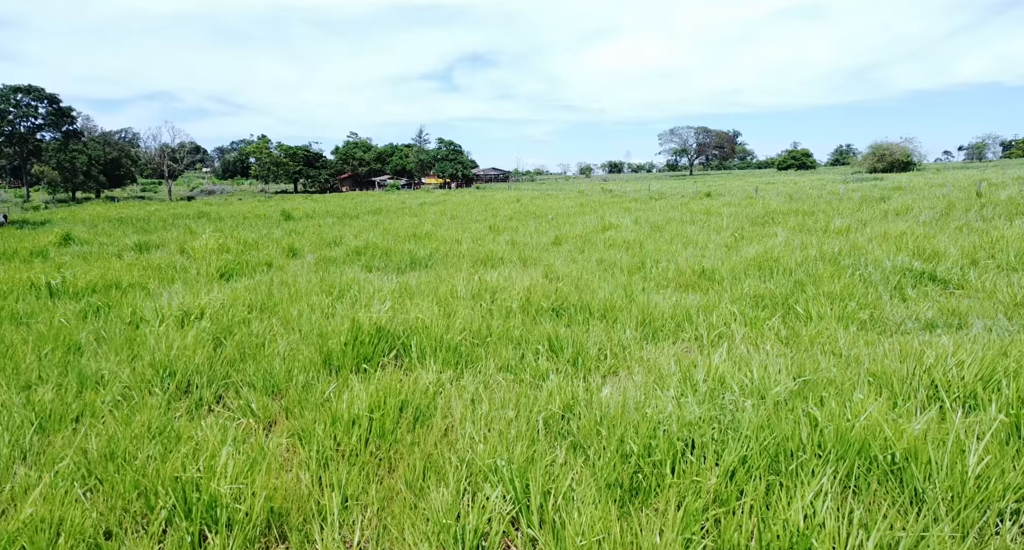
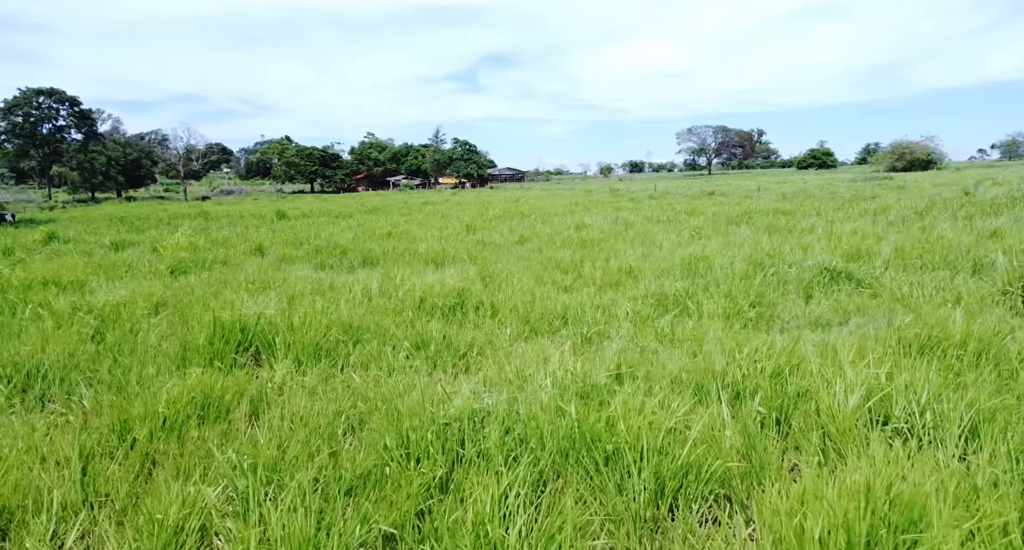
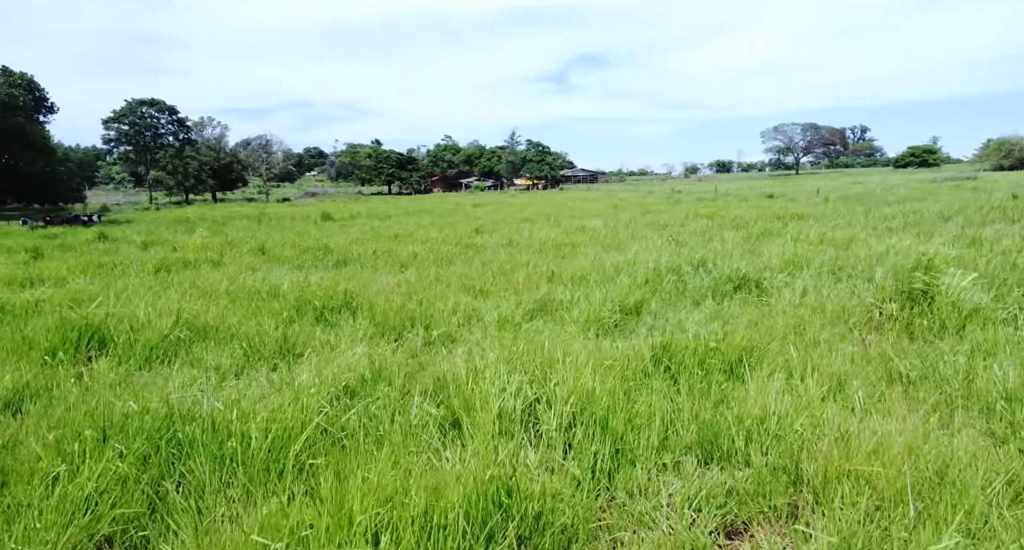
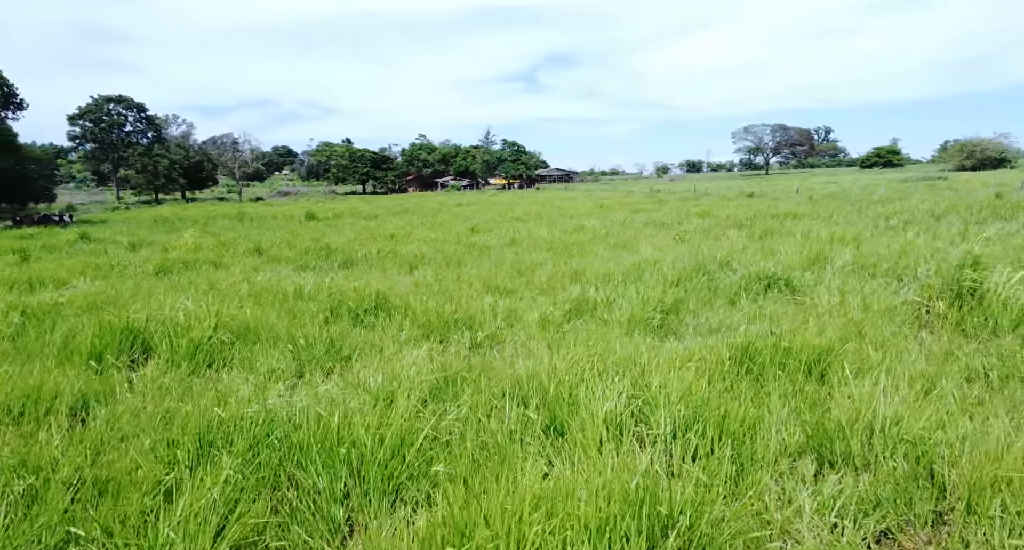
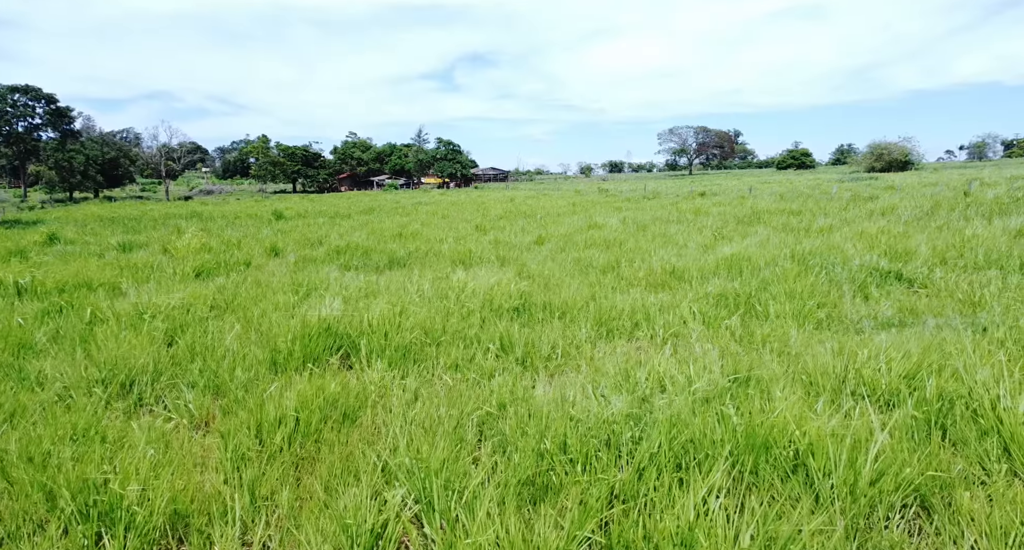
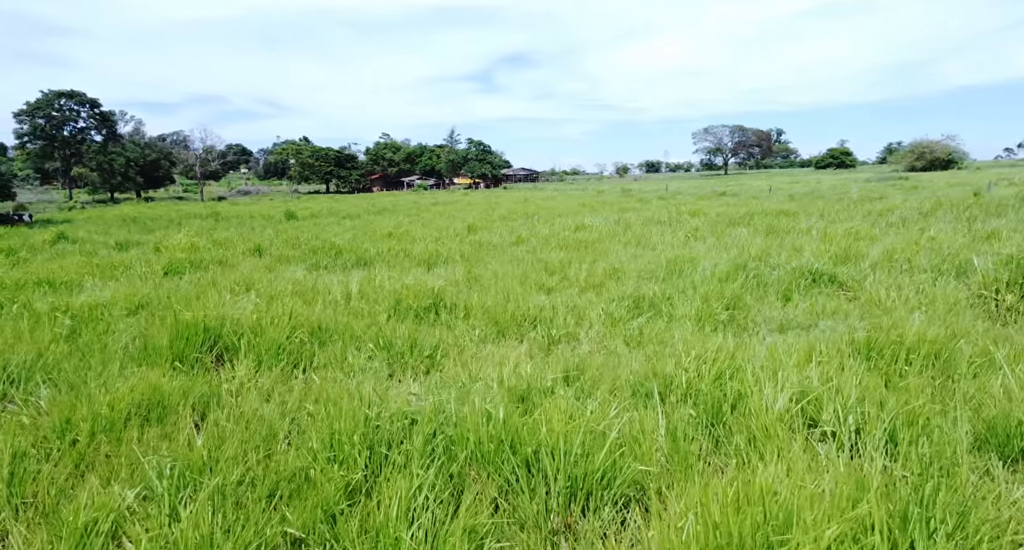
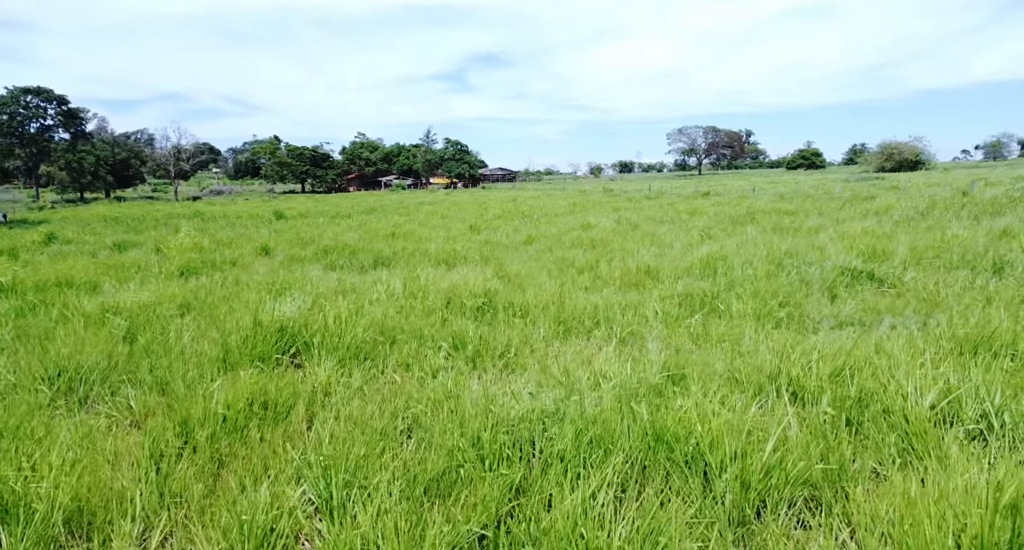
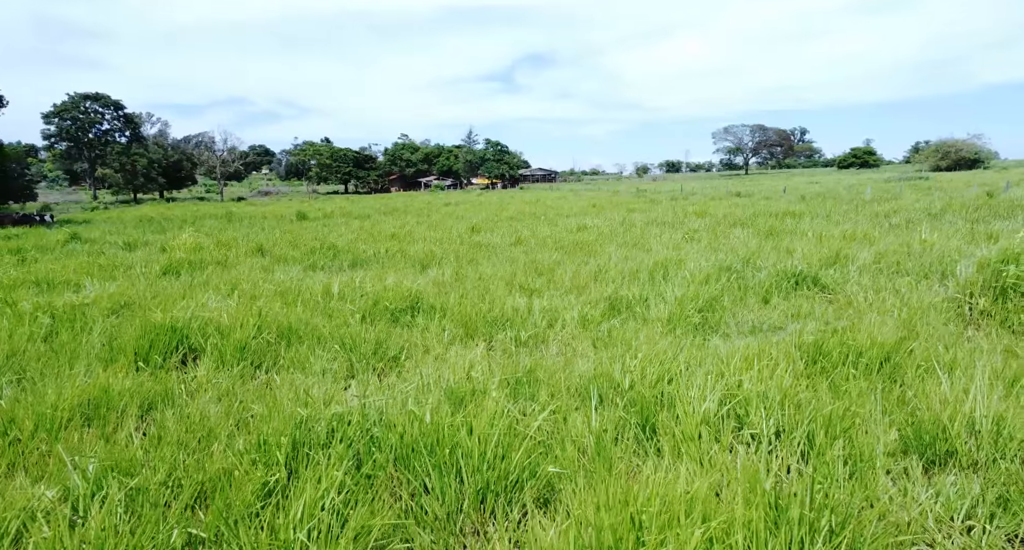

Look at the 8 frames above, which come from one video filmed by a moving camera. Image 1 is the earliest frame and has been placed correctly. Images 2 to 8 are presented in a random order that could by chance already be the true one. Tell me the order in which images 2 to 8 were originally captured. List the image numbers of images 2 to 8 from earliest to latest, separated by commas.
5, 7, 2, 6, 8, 4, 3
